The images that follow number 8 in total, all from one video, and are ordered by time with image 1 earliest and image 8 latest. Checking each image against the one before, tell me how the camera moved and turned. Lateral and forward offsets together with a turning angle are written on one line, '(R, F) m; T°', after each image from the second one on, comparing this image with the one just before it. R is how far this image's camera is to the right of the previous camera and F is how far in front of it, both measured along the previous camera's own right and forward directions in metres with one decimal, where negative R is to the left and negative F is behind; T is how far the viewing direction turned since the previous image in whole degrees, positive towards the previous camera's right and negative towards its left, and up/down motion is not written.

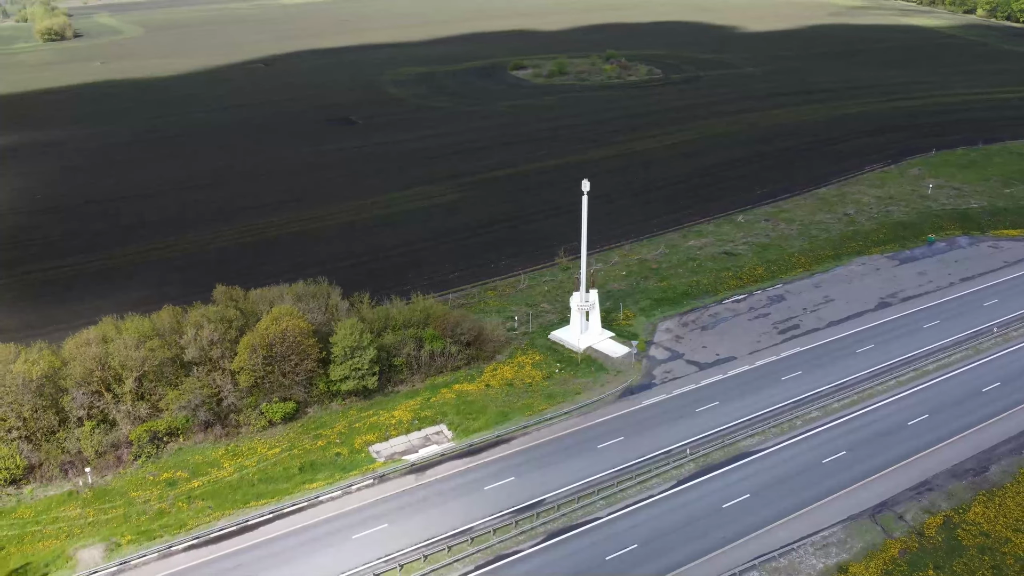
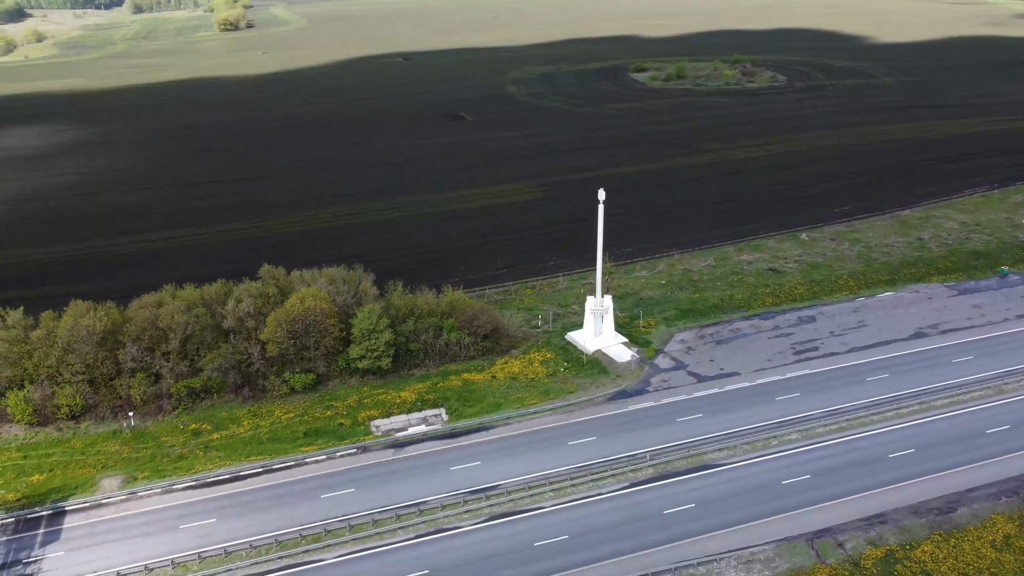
(+7.7, -1.9) m; -10°
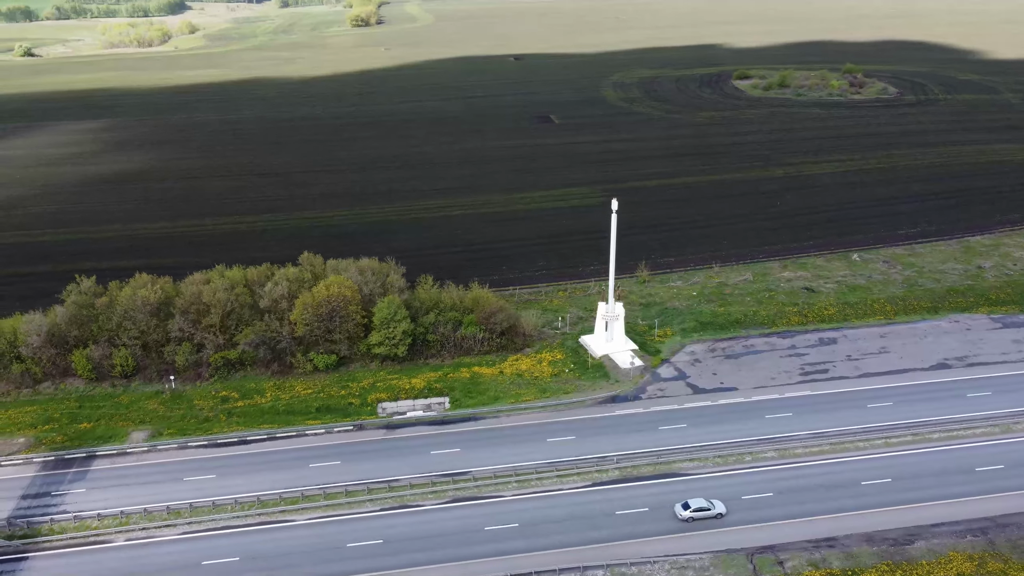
(+6.6, -1.8) m; -8°
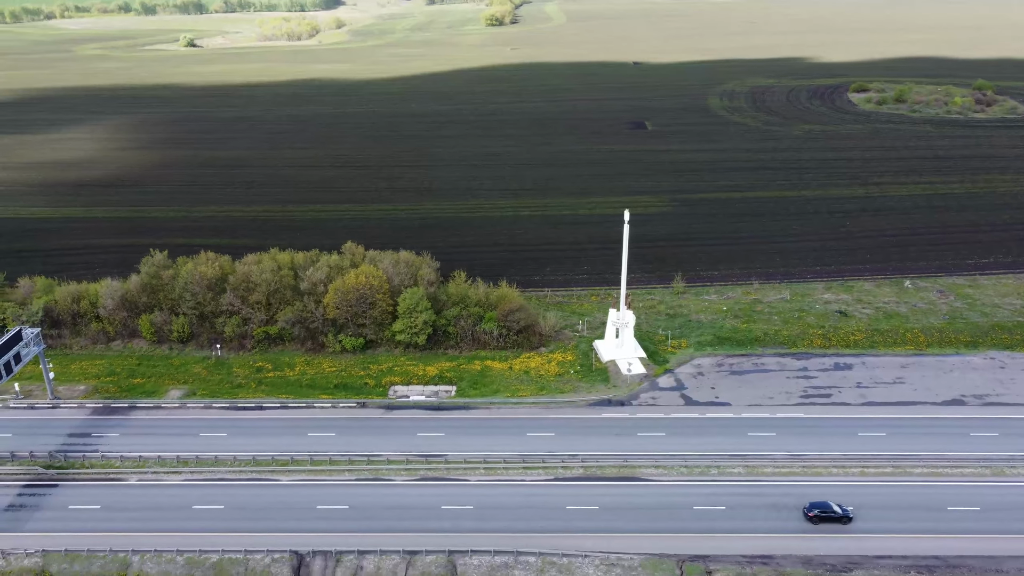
(+7.5, -2.0) m; -9°
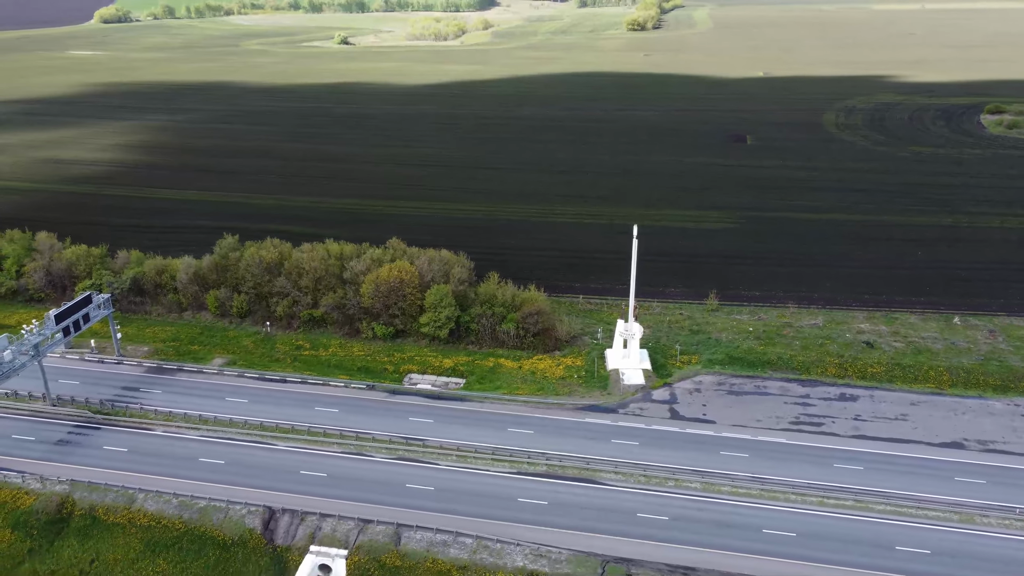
(+8.5, -2.2) m; -10°
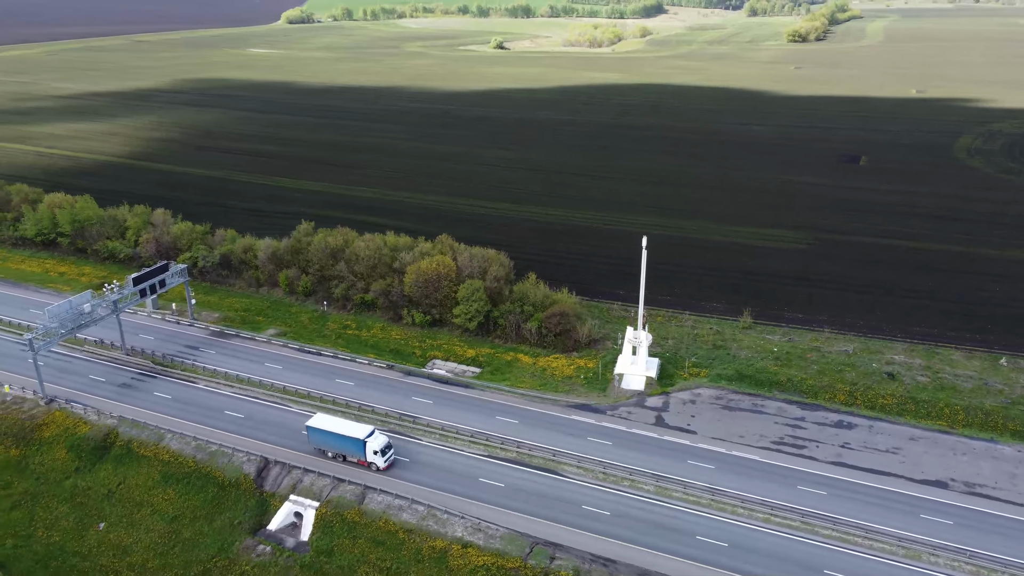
(+9.7, -2.5) m; -11°
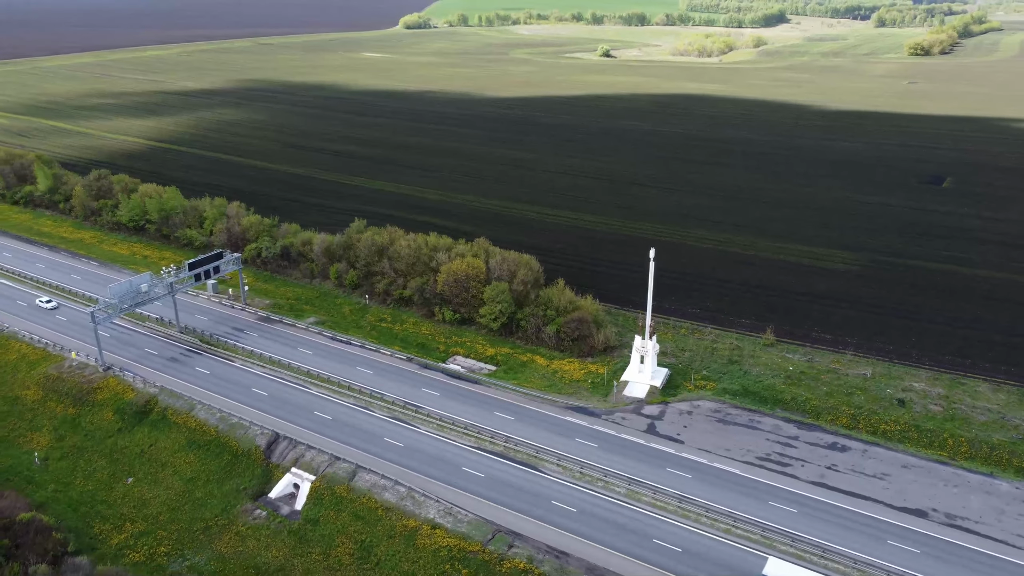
(+6.8, -2.1) m; -8°
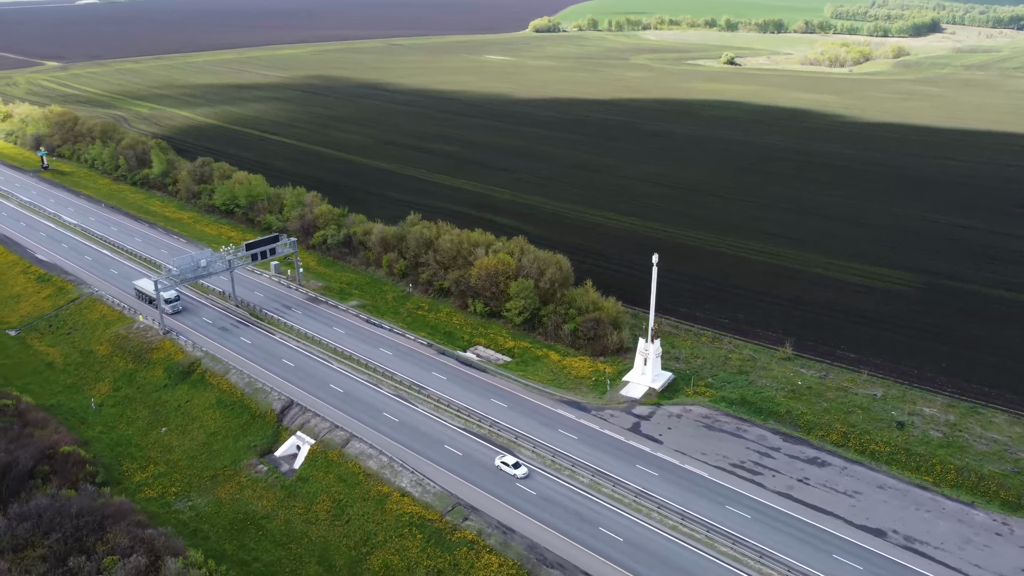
(+8.5, -2.4) m; -9°
